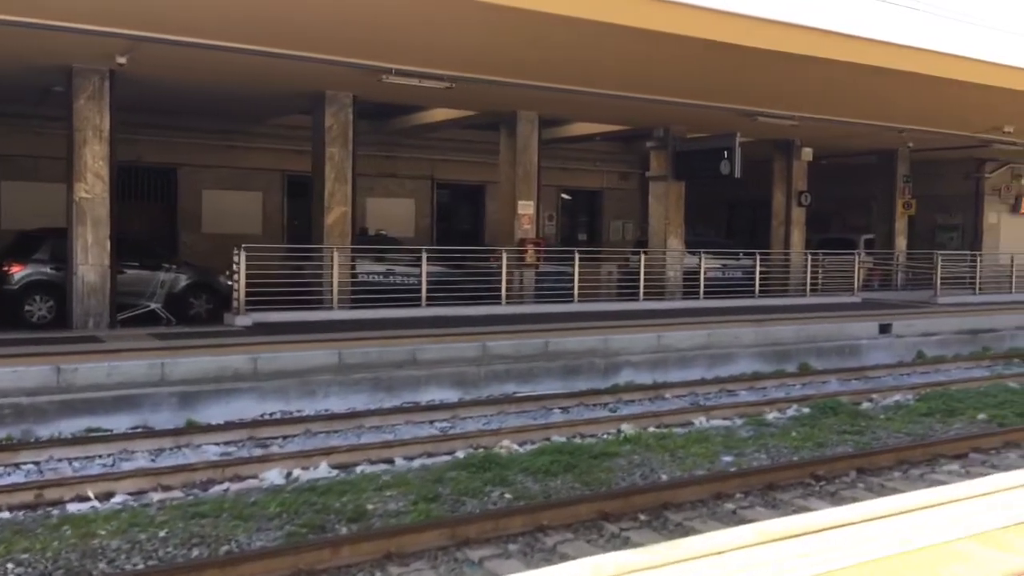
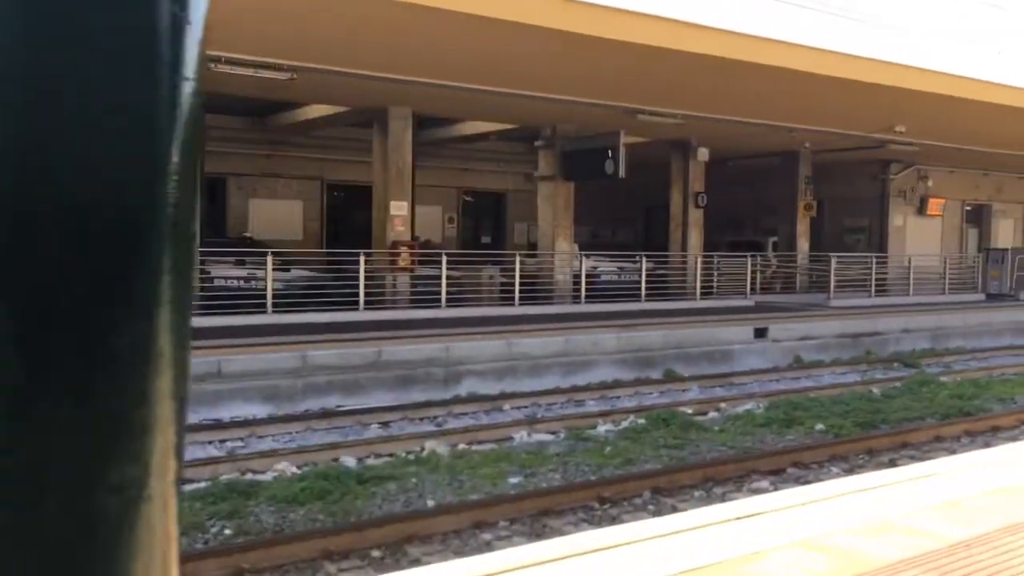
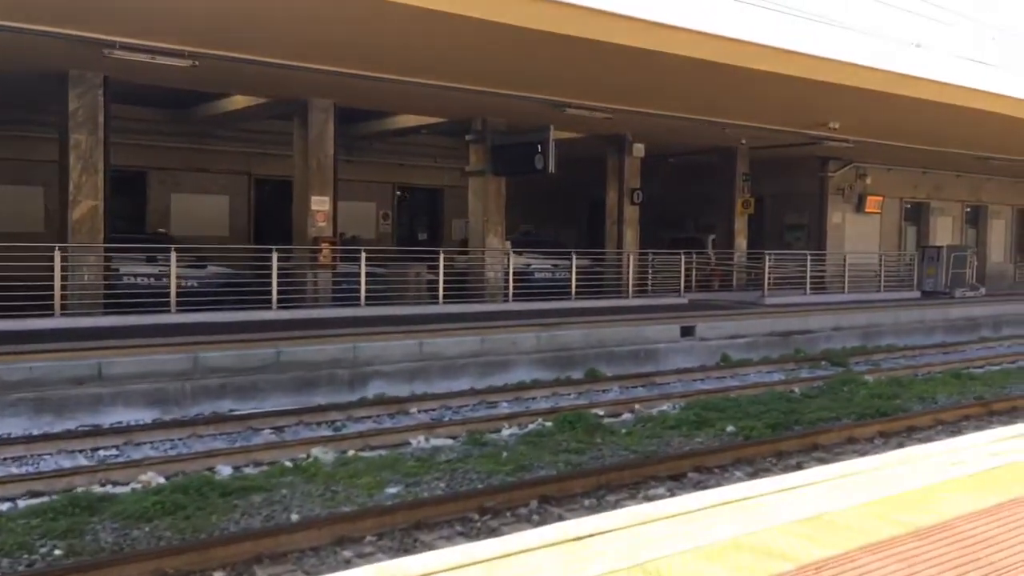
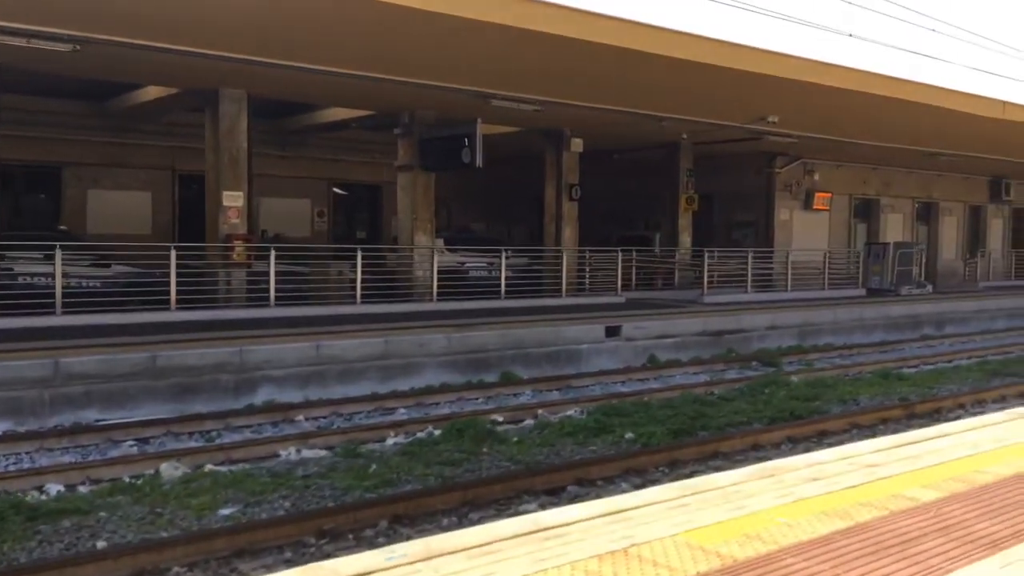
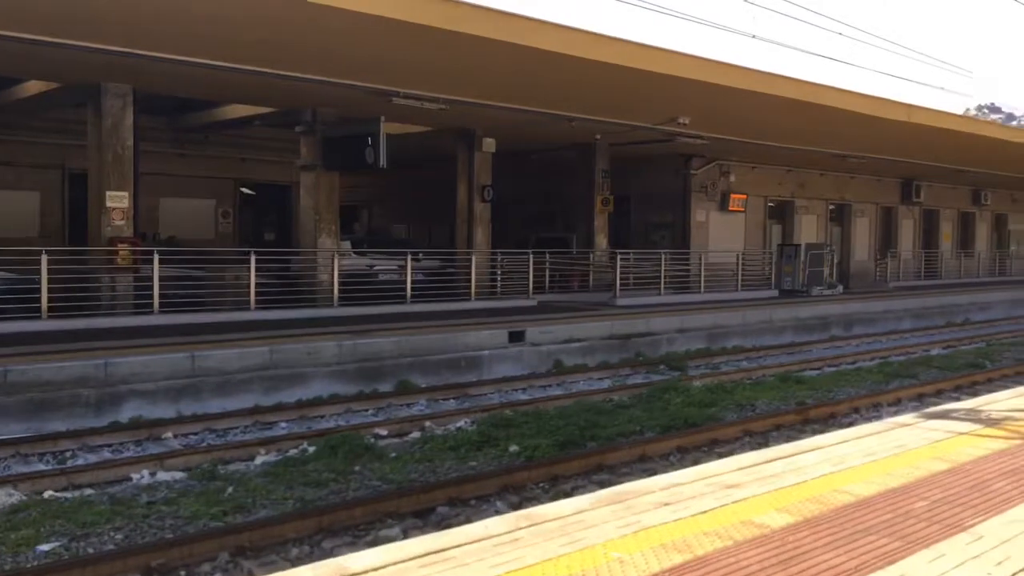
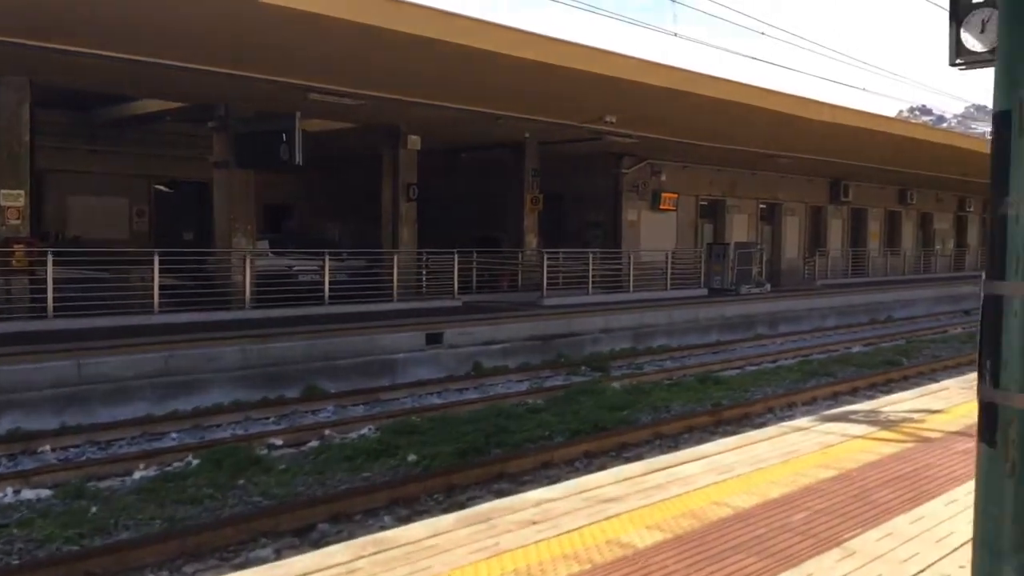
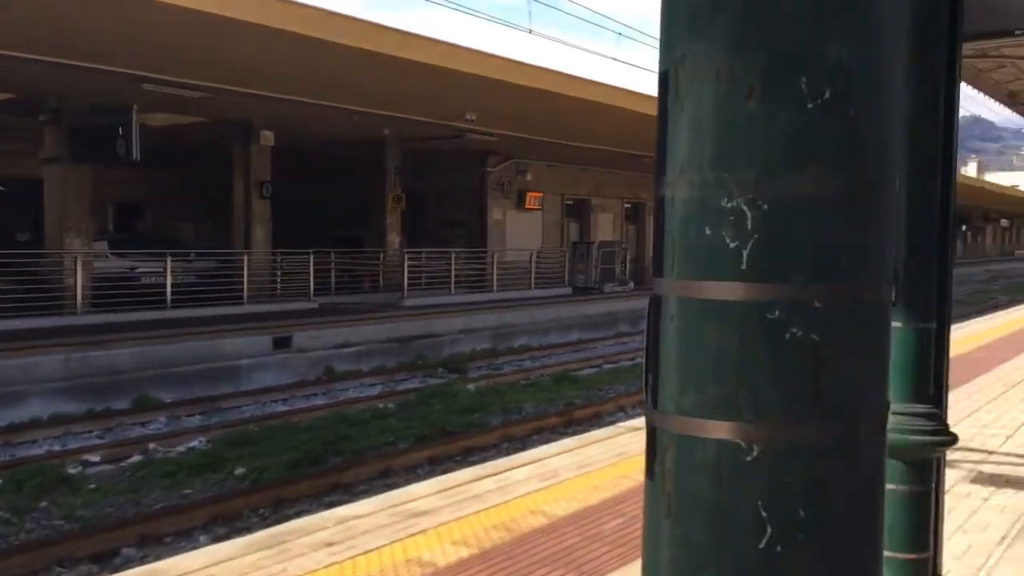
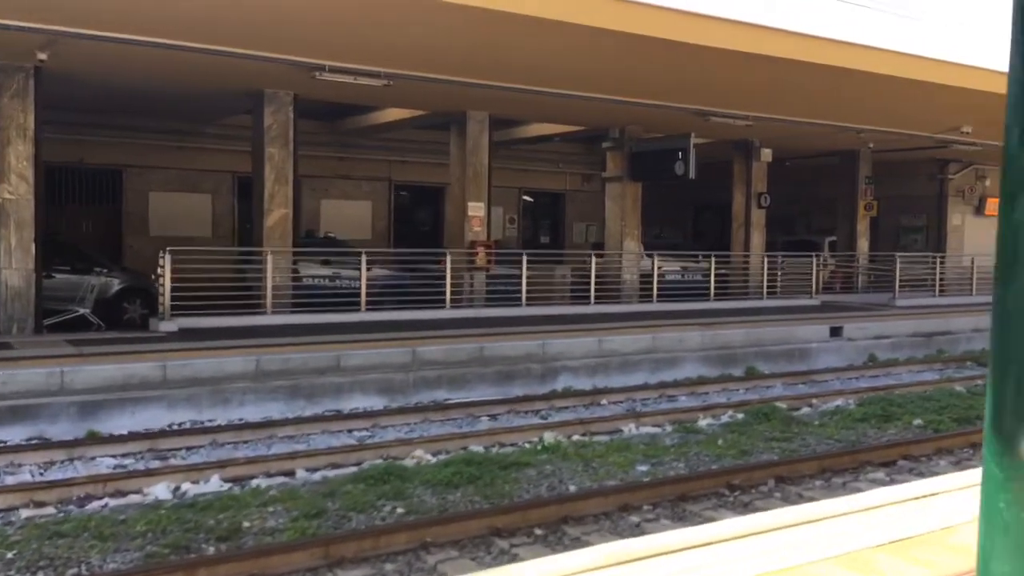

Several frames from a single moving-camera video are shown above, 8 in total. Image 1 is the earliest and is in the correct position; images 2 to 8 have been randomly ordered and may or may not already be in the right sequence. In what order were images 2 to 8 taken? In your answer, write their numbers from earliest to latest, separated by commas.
8, 2, 3, 4, 5, 6, 7
